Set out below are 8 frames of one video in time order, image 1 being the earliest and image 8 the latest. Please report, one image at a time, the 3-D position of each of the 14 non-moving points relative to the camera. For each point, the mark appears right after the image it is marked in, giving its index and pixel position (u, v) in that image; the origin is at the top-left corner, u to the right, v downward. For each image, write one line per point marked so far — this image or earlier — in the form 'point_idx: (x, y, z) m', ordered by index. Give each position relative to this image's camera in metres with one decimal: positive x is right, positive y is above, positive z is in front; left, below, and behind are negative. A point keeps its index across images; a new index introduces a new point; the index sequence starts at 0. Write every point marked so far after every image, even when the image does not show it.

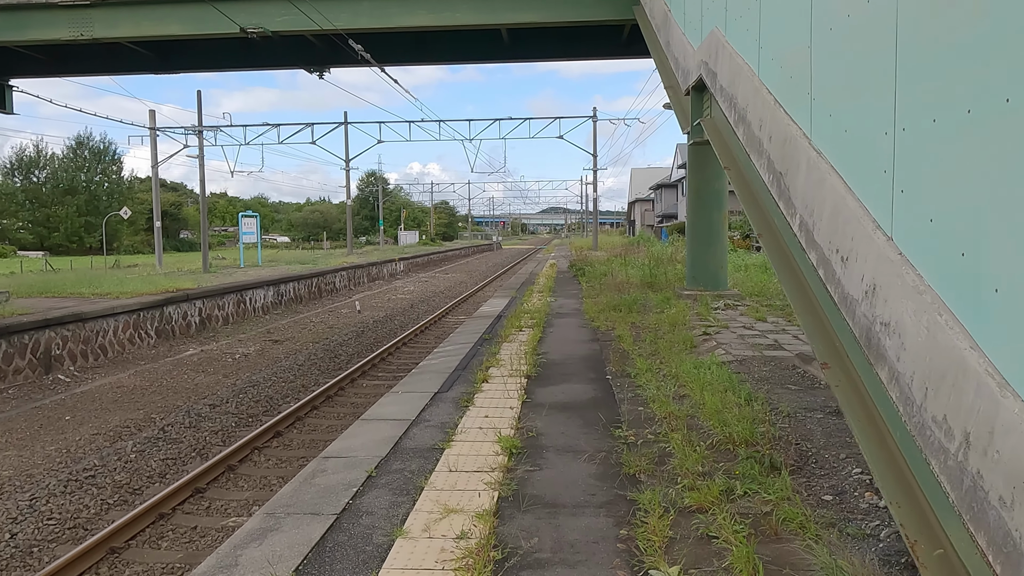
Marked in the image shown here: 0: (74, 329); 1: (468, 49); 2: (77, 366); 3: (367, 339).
0: (-6.6, -0.6, +11.4) m
1: (-0.7, +3.9, +12.4) m
2: (-6.5, -1.2, +11.4) m
3: (-2.7, -1.0, +14.2) m
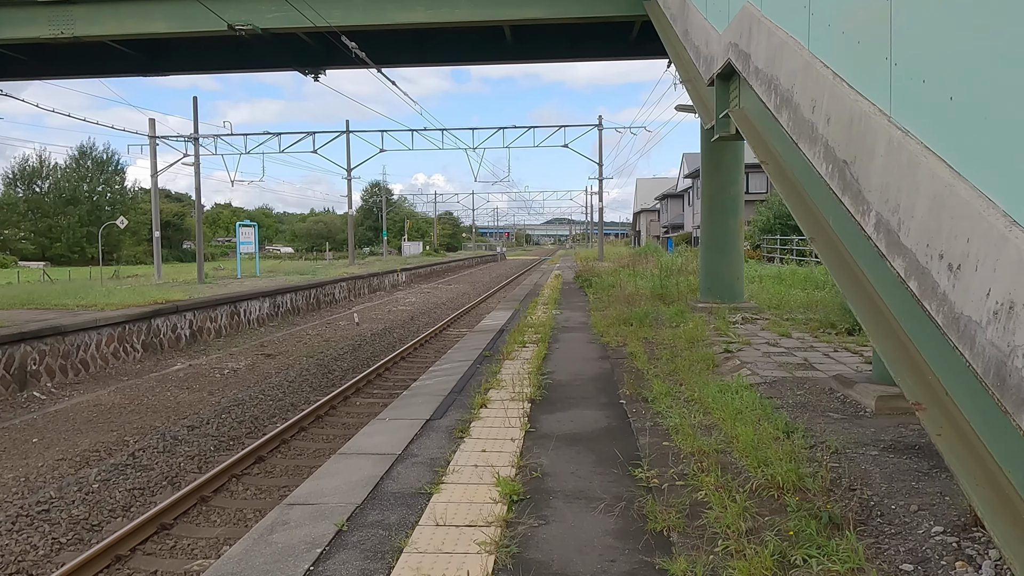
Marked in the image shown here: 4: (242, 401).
0: (-6.6, -0.8, +10.8) m
1: (-0.6, +3.7, +11.8) m
2: (-6.5, -1.4, +10.8) m
3: (-2.6, -1.2, +13.6) m
4: (-3.4, -1.4, +9.4) m
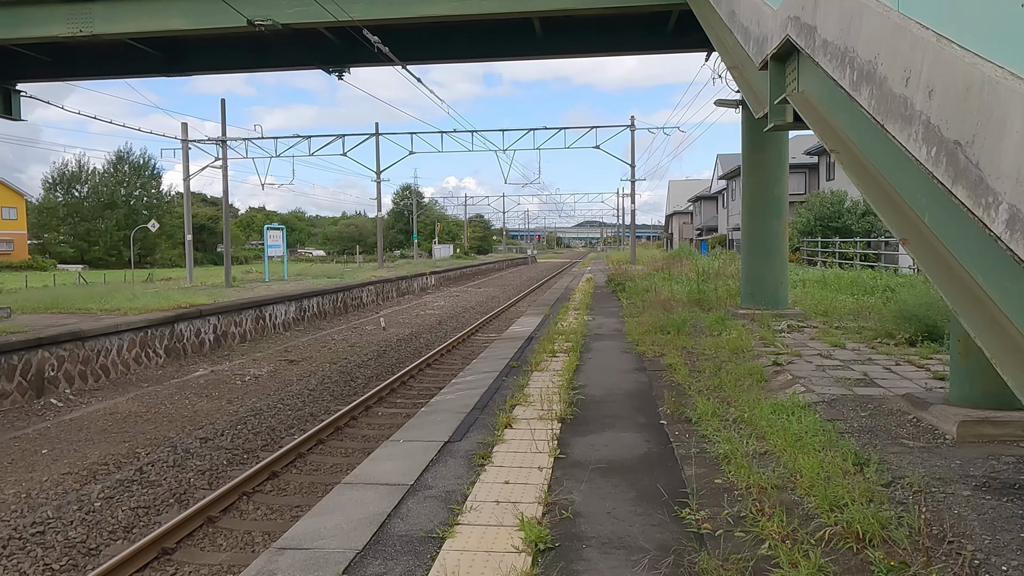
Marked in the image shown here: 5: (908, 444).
0: (-6.2, -0.9, +10.6) m
1: (-0.2, +3.7, +11.3) m
2: (-6.1, -1.4, +10.5) m
3: (-2.1, -1.3, +13.2) m
4: (-3.0, -1.5, +9.1) m
5: (+2.0, -0.8, +3.9) m
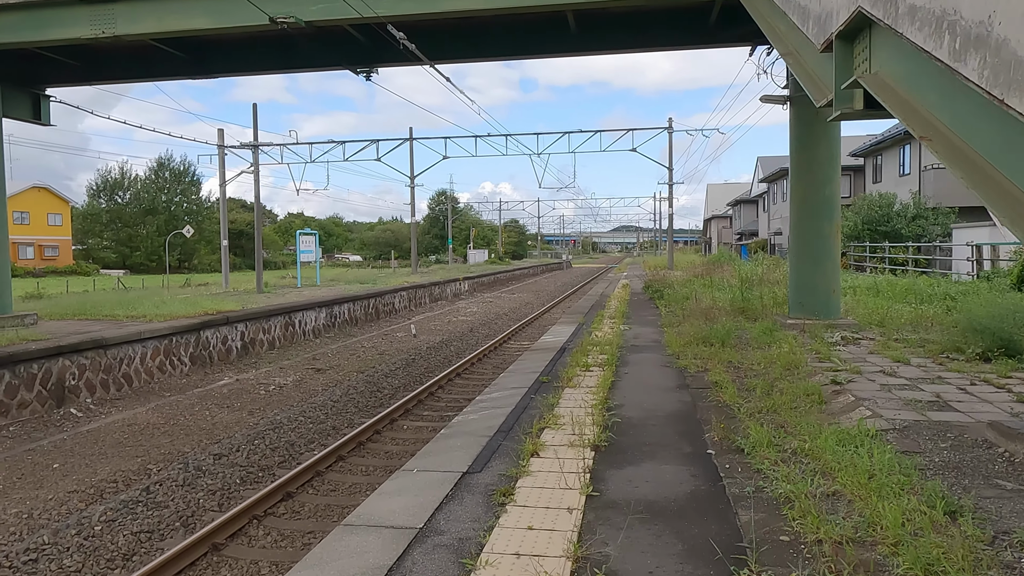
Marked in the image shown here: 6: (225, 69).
0: (-5.7, -0.9, +10.3) m
1: (+0.3, +3.6, +10.9) m
2: (-5.6, -1.5, +10.3) m
3: (-1.6, -1.4, +12.8) m
4: (-2.7, -1.6, +8.7) m
5: (+2.1, -0.9, +3.3) m
6: (-4.5, +3.4, +12.0) m
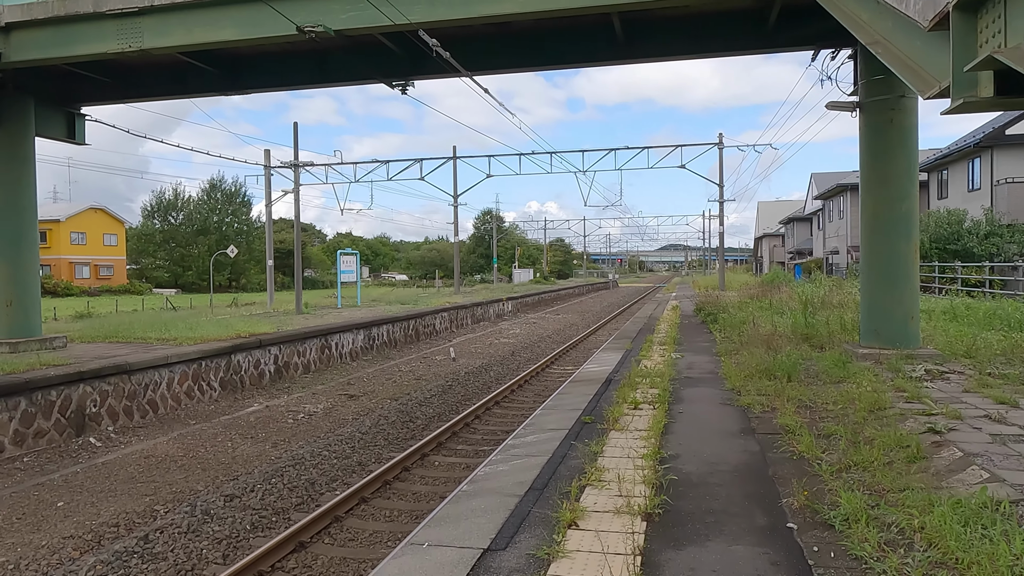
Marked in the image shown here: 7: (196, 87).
0: (-5.2, -1.2, +9.9) m
1: (+0.8, +3.2, +10.2) m
2: (-5.1, -1.8, +9.9) m
3: (-0.9, -1.7, +12.1) m
4: (-2.2, -1.8, +8.1) m
5: (+2.2, -1.0, +2.4) m
6: (-3.9, +3.1, +11.6) m
7: (-4.9, +3.1, +11.8) m
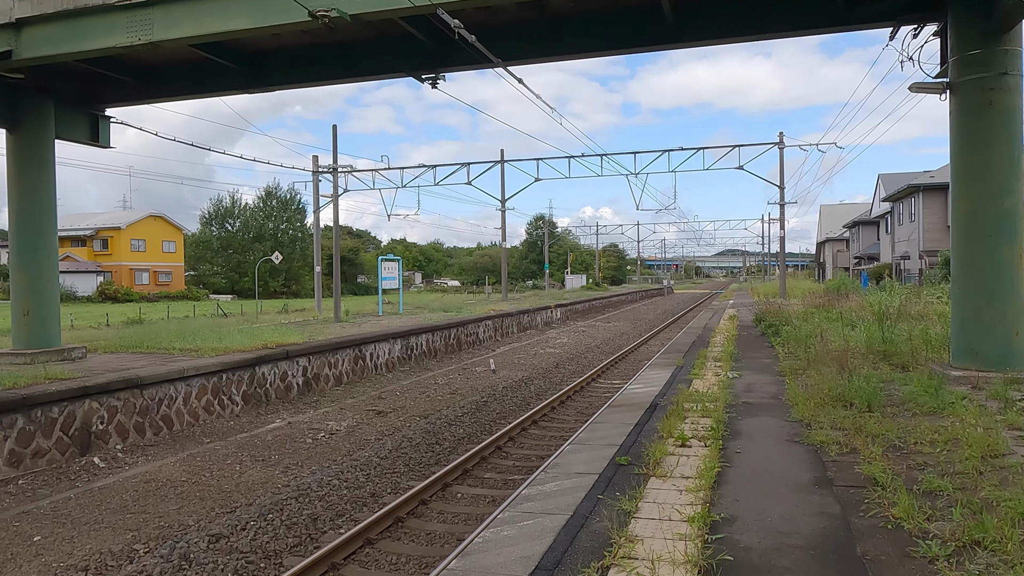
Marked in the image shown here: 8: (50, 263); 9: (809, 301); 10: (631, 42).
0: (-4.8, -1.4, +9.3) m
1: (+1.3, +3.1, +9.2) m
2: (-4.7, -1.9, +9.3) m
3: (-0.3, -1.9, +11.2) m
4: (-1.9, -1.9, +7.3) m
5: (+2.1, -1.1, +1.3) m
6: (-3.3, +3.0, +10.9) m
7: (-4.3, +3.0, +11.2) m
8: (-6.8, +0.4, +11.1) m
9: (+7.4, -0.3, +19.0) m
10: (+1.4, +3.0, +9.2) m
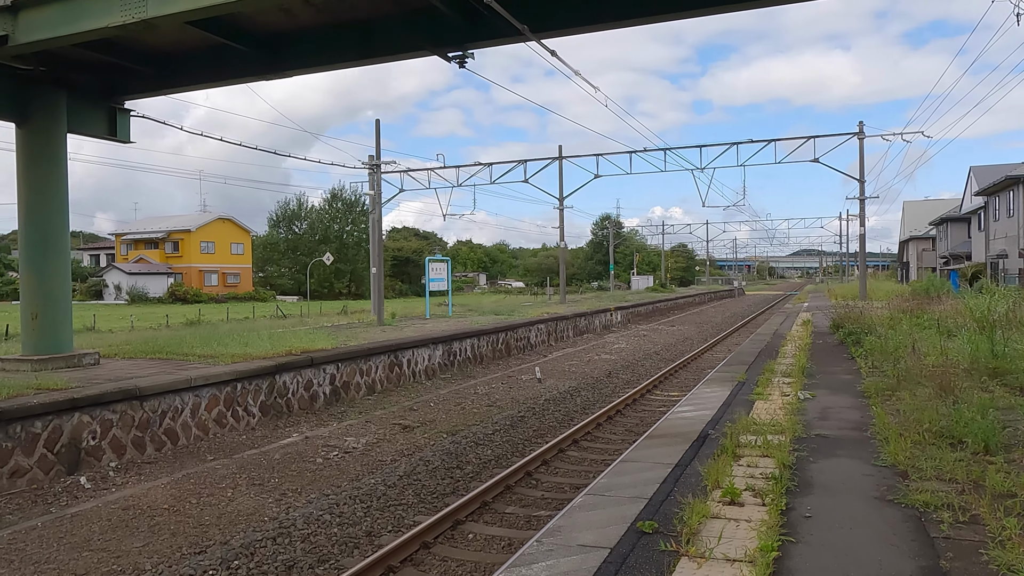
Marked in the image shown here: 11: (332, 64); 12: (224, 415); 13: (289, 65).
0: (-4.4, -1.4, +8.6) m
1: (+1.6, +3.1, +7.9) m
2: (-4.3, -1.9, +8.5) m
3: (+0.2, -1.9, +10.0) m
4: (-1.8, -1.9, +6.2) m
5: (+1.7, -1.1, 0.0) m
6: (-2.8, +2.9, +10.0) m
7: (-3.8, +3.0, +10.4) m
8: (-6.2, +0.3, +10.5) m
9: (+8.6, -0.4, +17.1) m
10: (+1.8, +3.0, +7.9) m
11: (-2.4, +2.9, +9.9) m
12: (-3.8, -1.7, +9.9) m
13: (-3.0, +3.0, +10.0) m
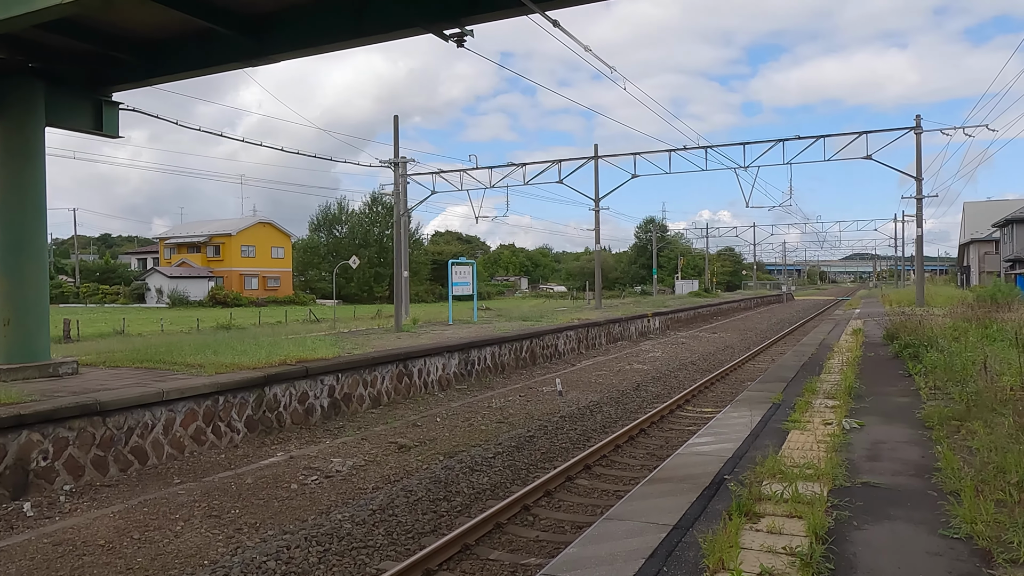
0: (-4.4, -1.4, +7.7) m
1: (+1.5, +3.0, +6.8) m
2: (-4.4, -2.0, +7.7) m
3: (+0.2, -2.0, +8.9) m
4: (-1.9, -2.0, +5.3) m
5: (+1.2, -1.1, -1.2) m
6: (-2.7, +2.9, +9.1) m
7: (-3.7, +2.9, +9.6) m
8: (-6.1, +0.3, +9.8) m
9: (+9.1, -0.5, +15.5) m
10: (+1.7, +2.9, +6.7) m
11: (-2.3, +2.9, +9.0) m
12: (-3.7, -1.7, +9.1) m
13: (-2.9, +2.9, +9.2) m
